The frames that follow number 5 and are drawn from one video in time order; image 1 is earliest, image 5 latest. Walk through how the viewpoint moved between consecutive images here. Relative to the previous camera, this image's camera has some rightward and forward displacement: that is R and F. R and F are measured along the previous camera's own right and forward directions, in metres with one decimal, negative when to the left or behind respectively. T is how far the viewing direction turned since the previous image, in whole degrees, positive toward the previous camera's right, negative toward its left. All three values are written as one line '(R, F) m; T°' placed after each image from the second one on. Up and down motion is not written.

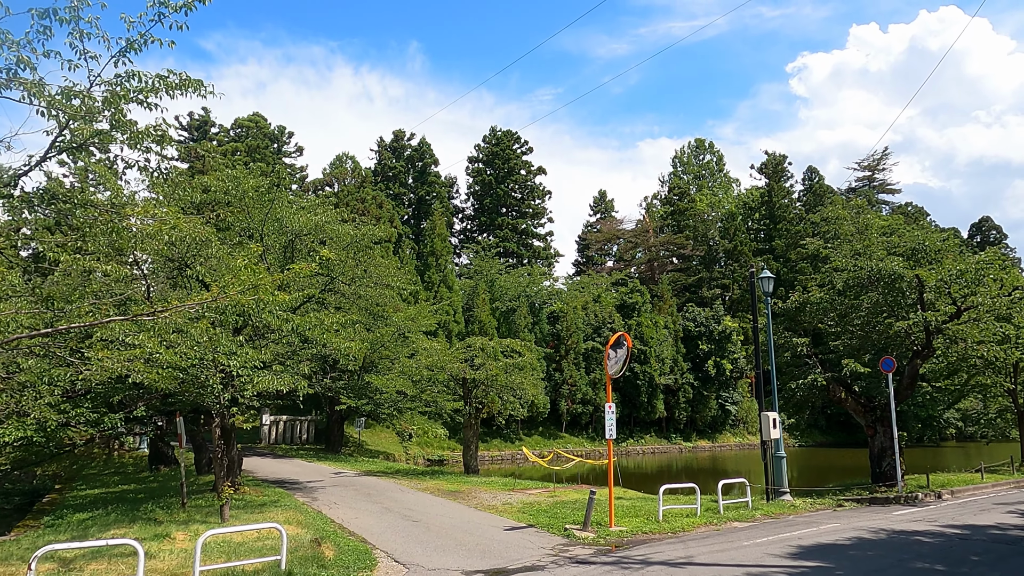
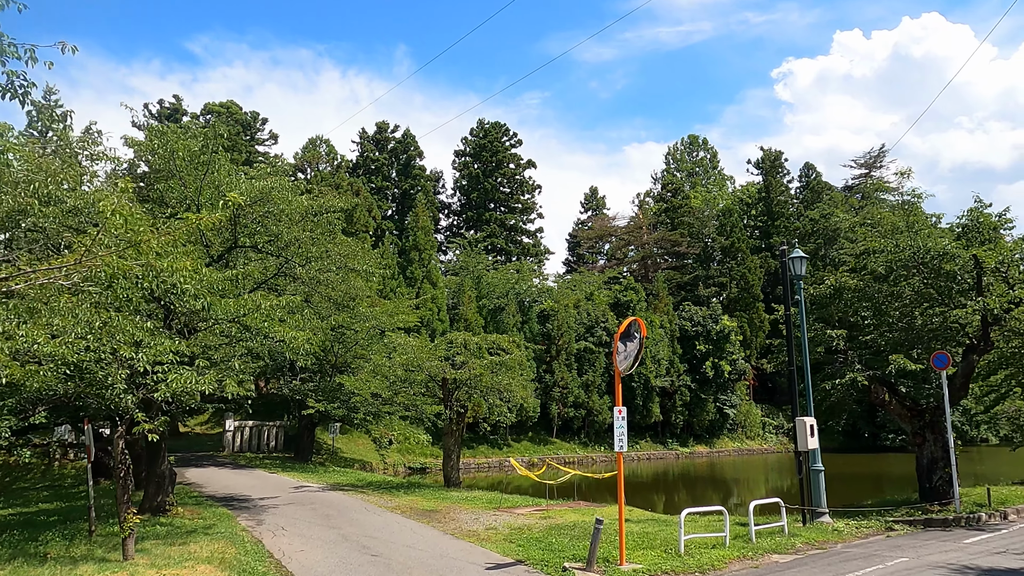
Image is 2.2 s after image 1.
(+0.1, +2.3) m; +1°
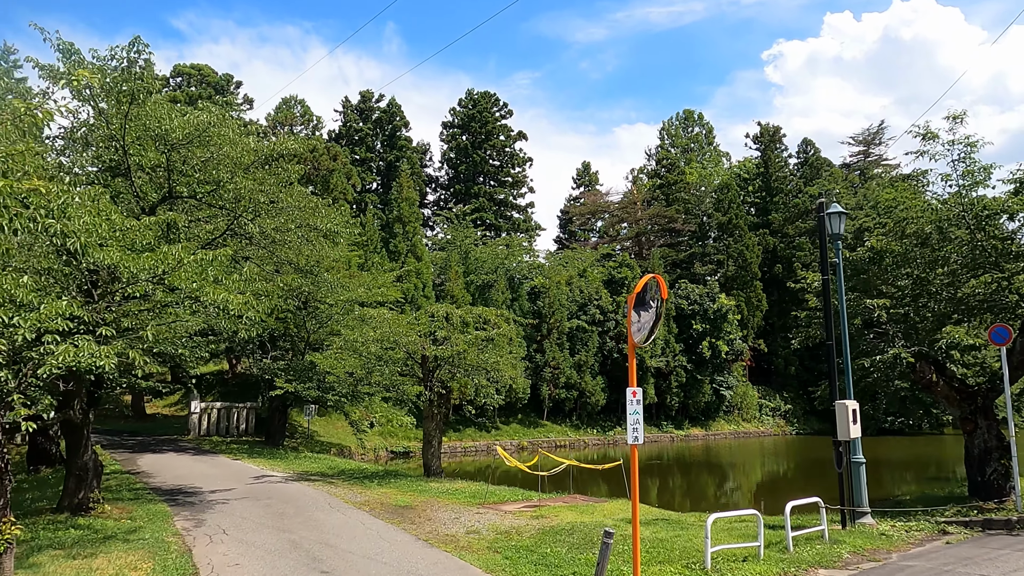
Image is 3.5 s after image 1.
(0.0, +1.8) m; +1°
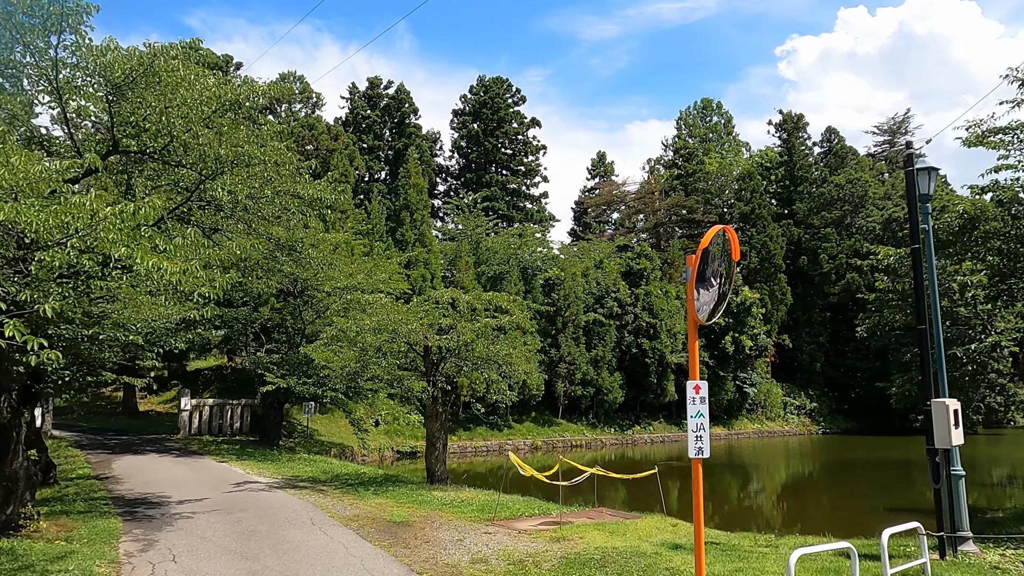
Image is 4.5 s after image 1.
(0.0, +1.8) m; -1°
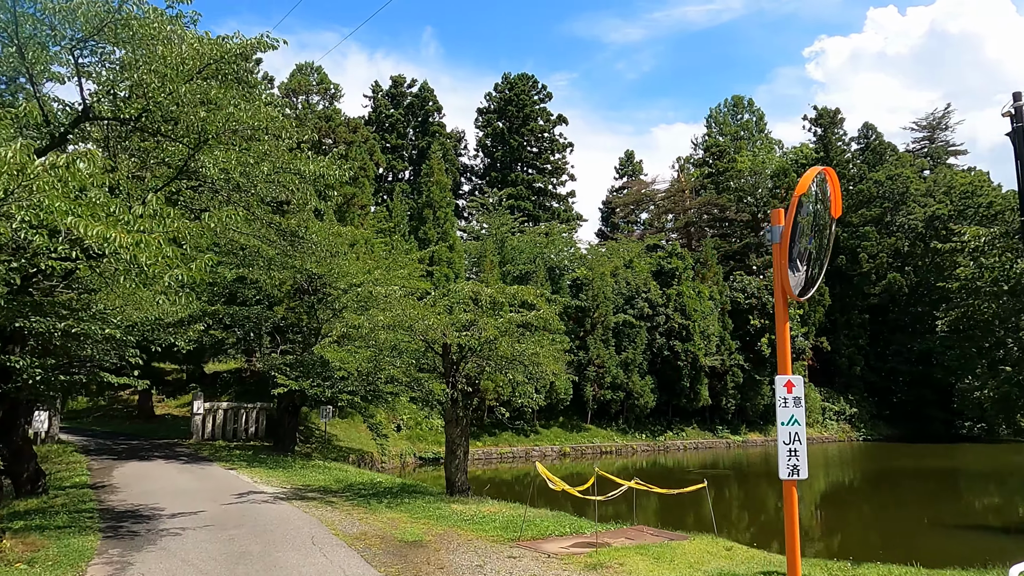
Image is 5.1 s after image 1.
(0.0, +1.2) m; -2°
